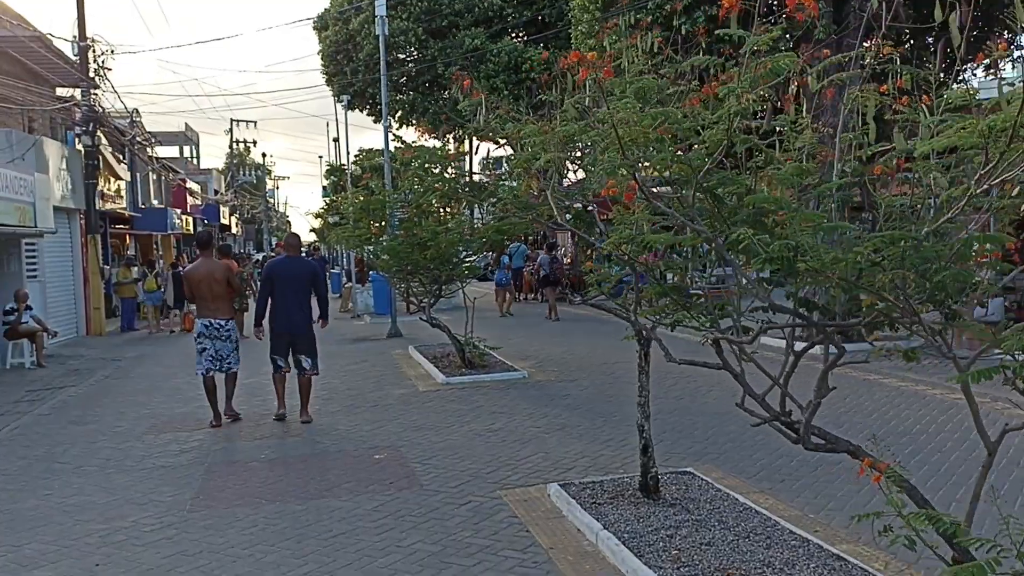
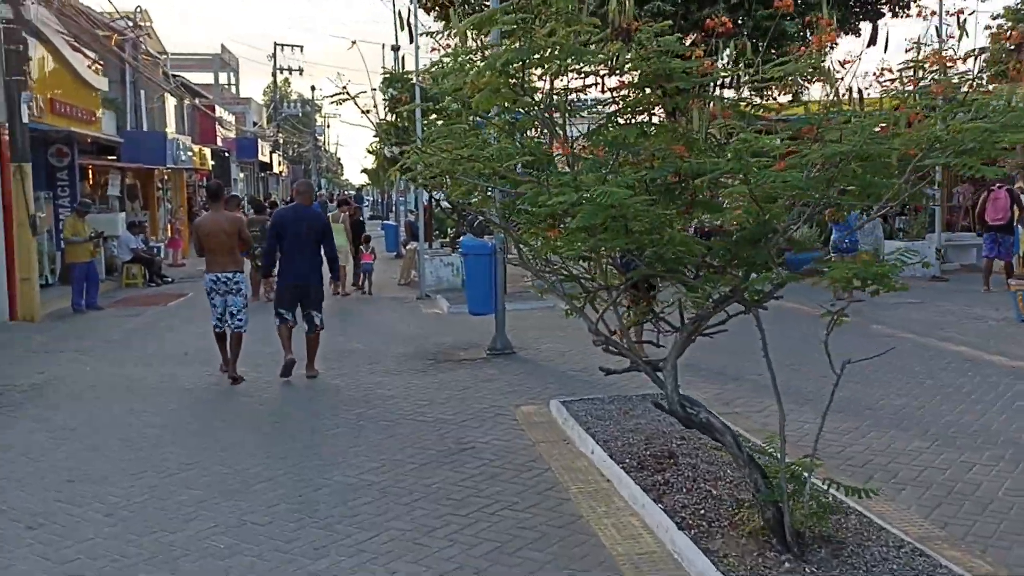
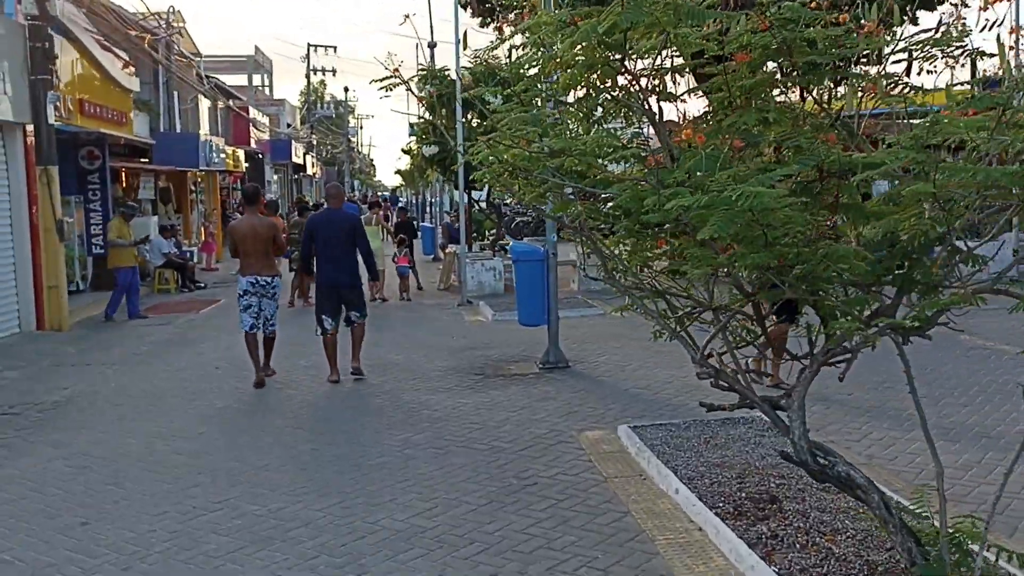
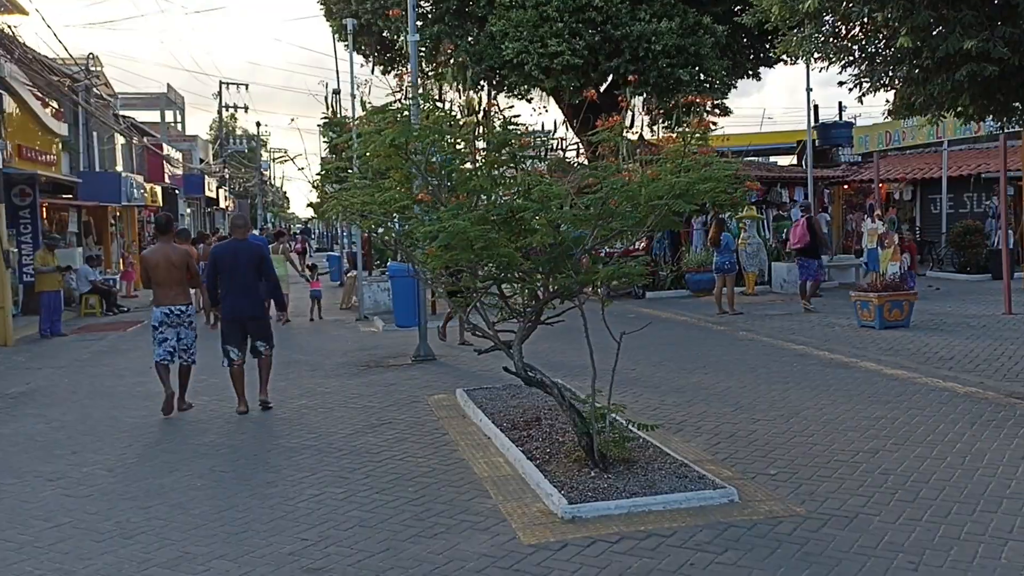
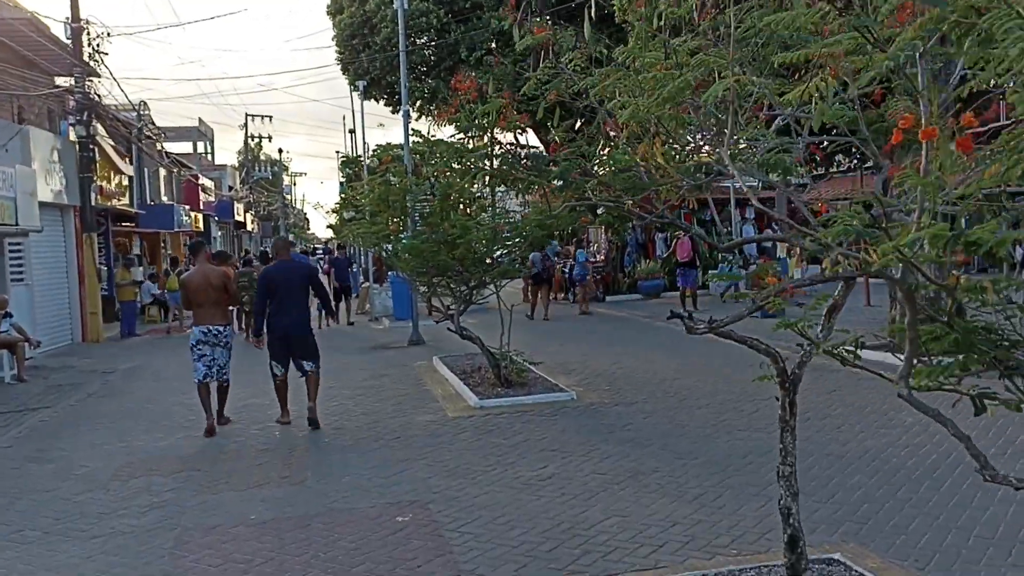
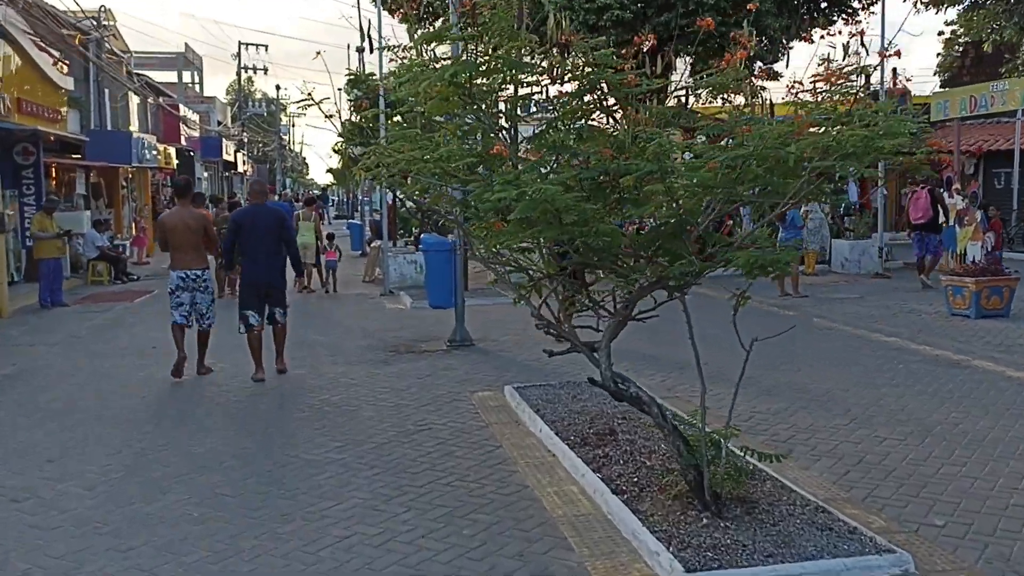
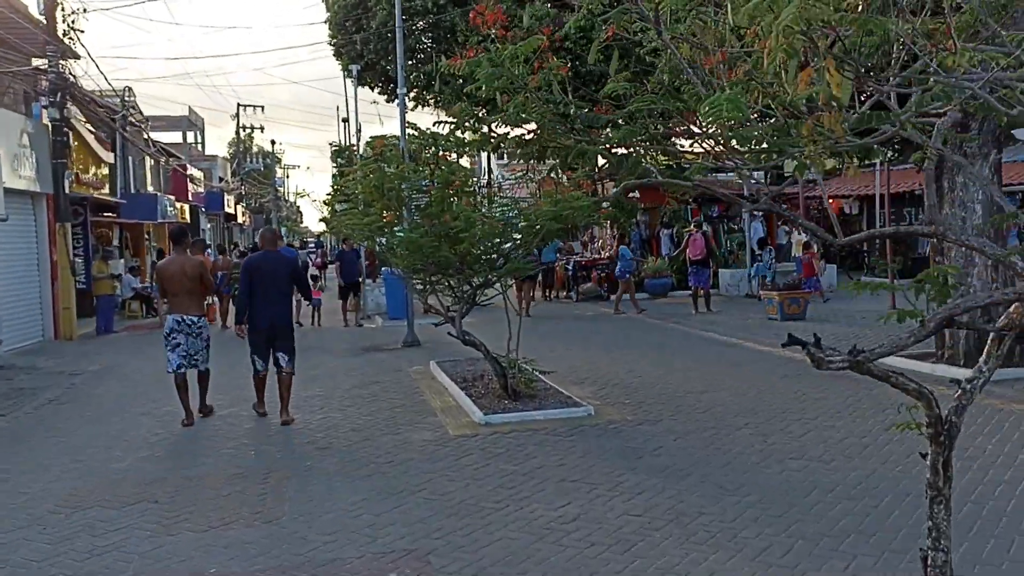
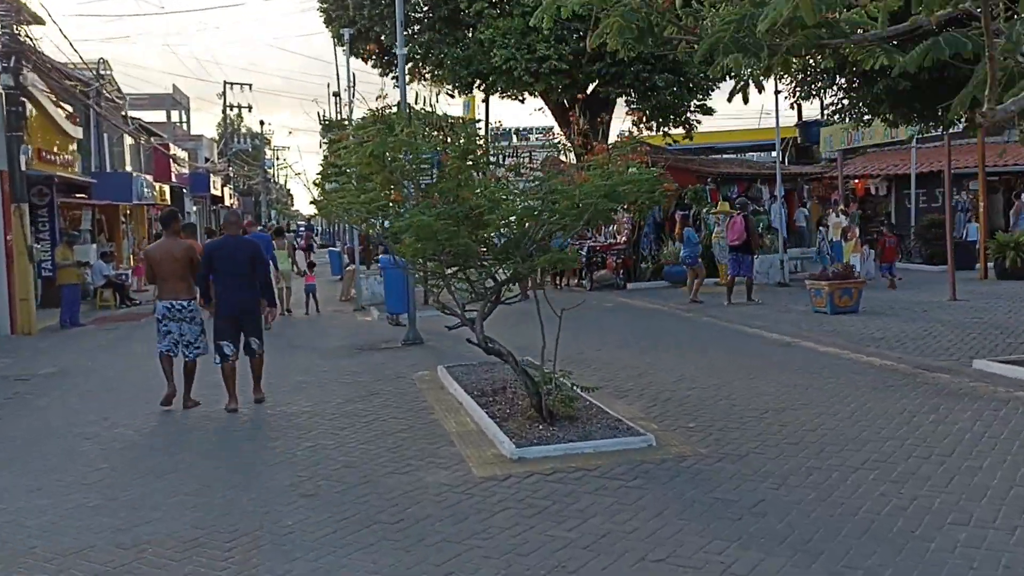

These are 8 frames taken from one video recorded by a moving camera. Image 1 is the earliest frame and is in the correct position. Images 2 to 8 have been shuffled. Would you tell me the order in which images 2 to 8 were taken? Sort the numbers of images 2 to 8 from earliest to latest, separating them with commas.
5, 7, 8, 4, 6, 2, 3
